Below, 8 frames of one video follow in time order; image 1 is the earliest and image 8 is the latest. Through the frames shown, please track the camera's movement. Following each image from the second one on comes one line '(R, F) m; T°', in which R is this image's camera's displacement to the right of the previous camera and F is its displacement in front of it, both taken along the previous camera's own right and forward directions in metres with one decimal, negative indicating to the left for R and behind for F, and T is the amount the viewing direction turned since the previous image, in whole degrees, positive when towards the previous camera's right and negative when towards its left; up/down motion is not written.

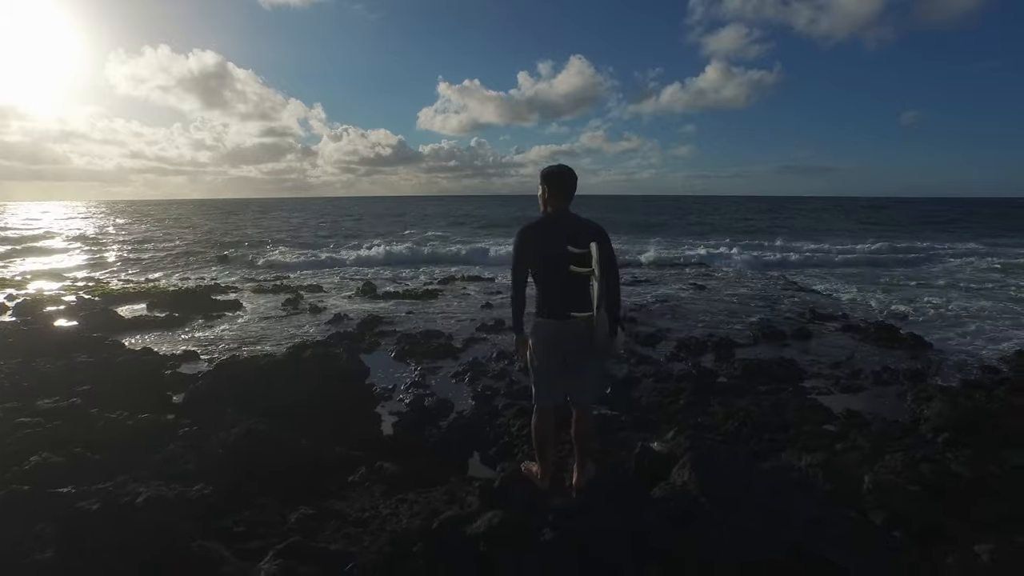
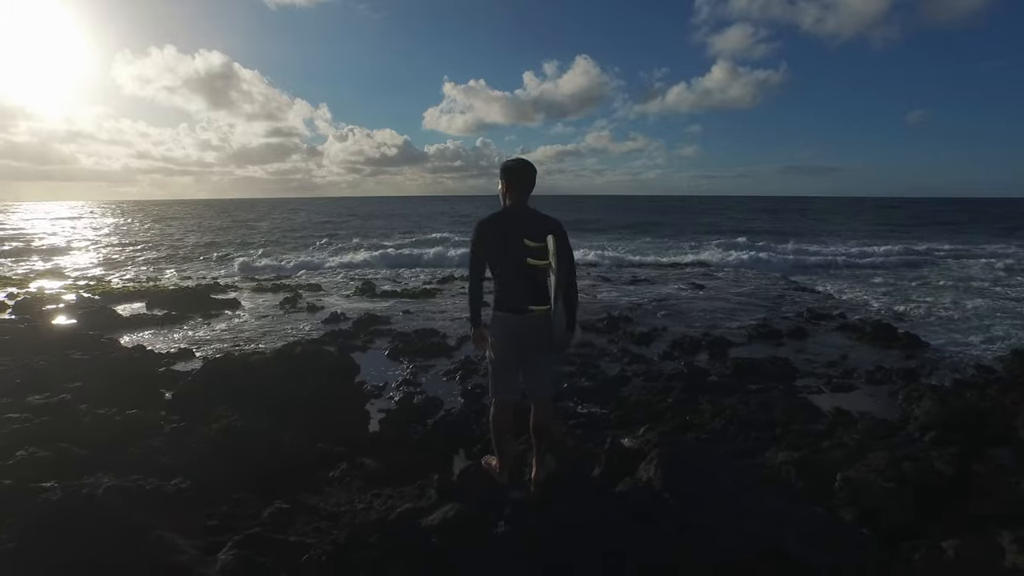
(+0.2, 0.0) m; 0°
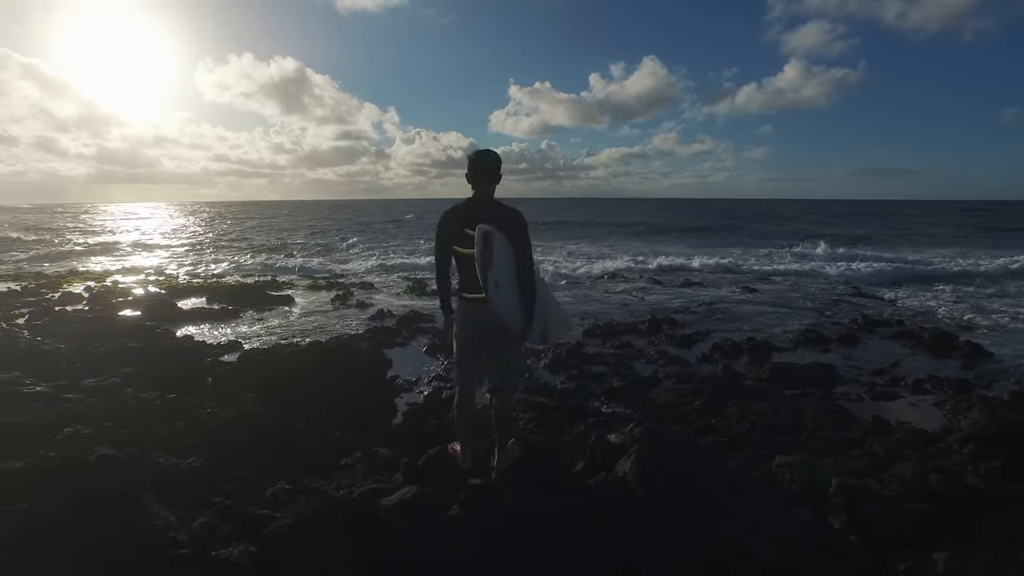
(+0.4, -0.1) m; -5°
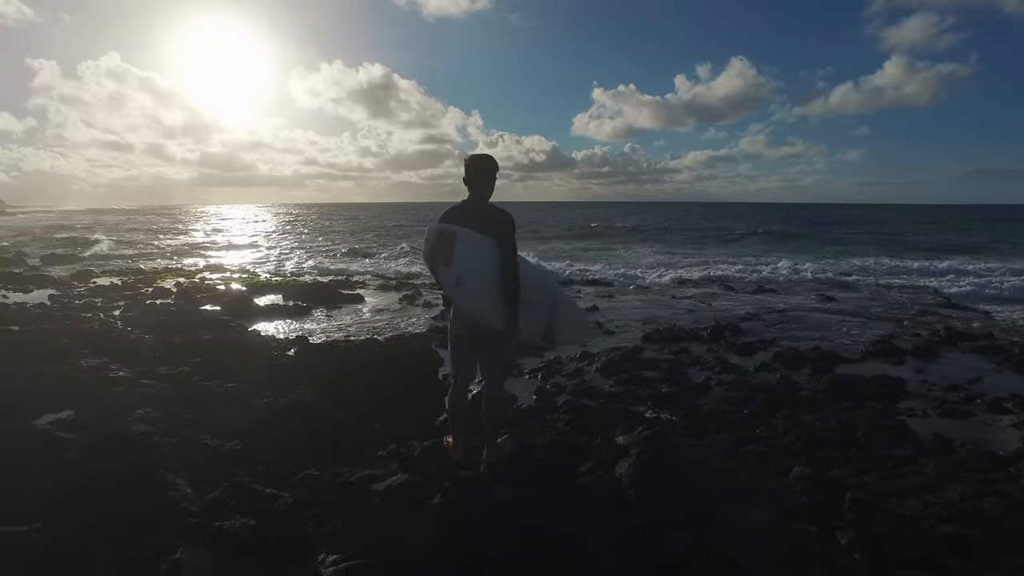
(+0.4, -0.1) m; -6°
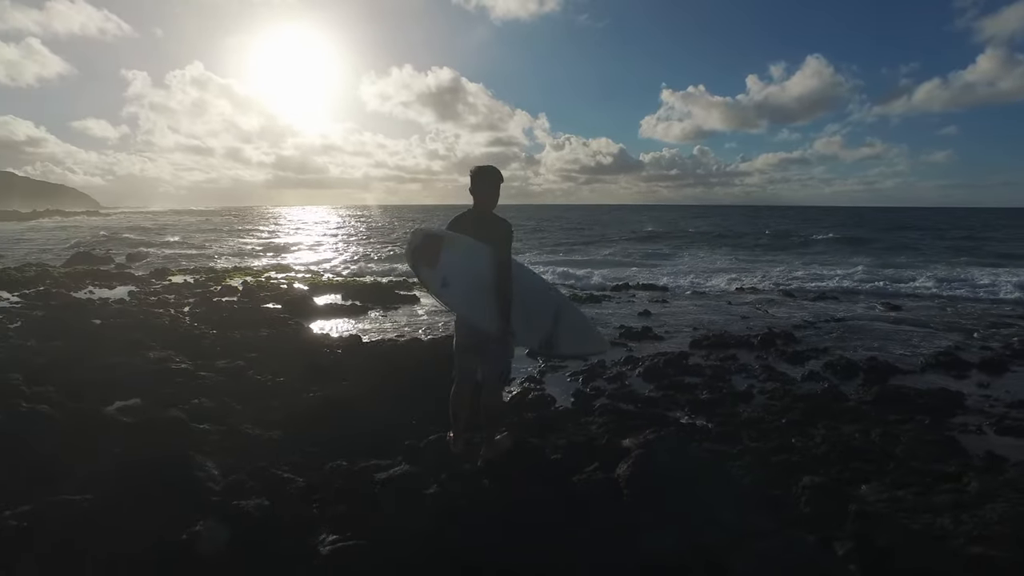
(+0.3, -0.2) m; -5°
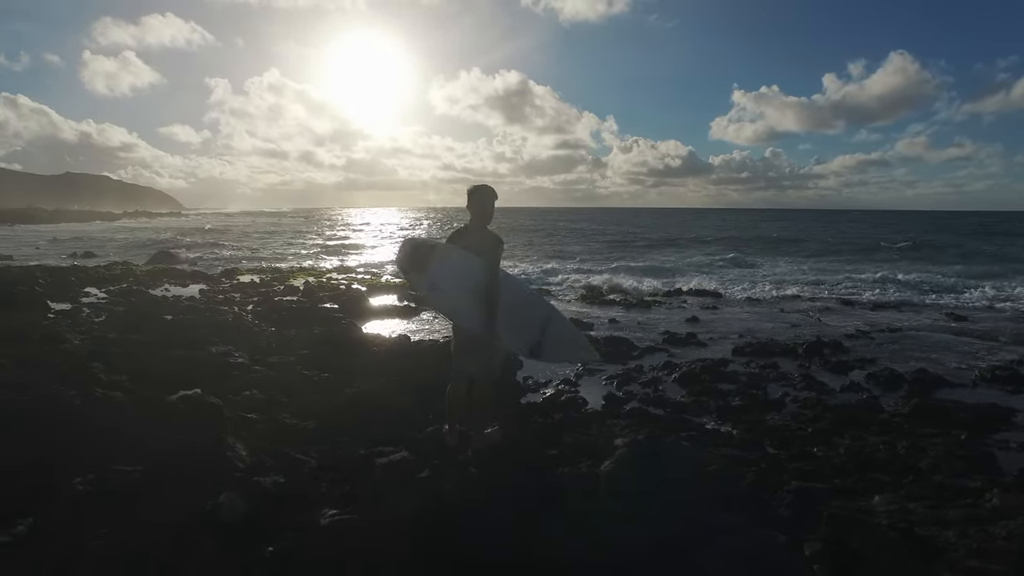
(+0.4, -0.4) m; -5°
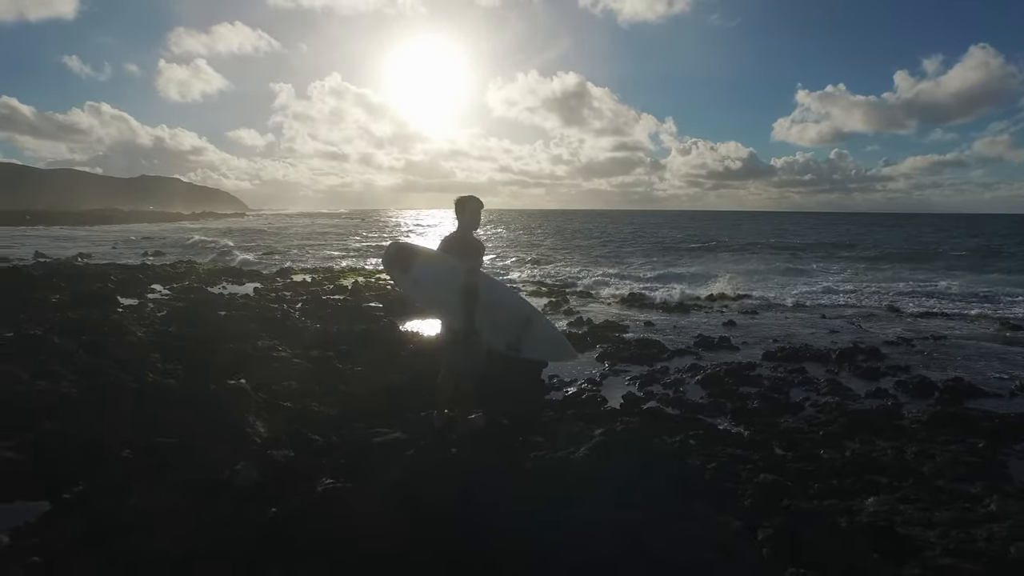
(+0.4, -0.4) m; -5°
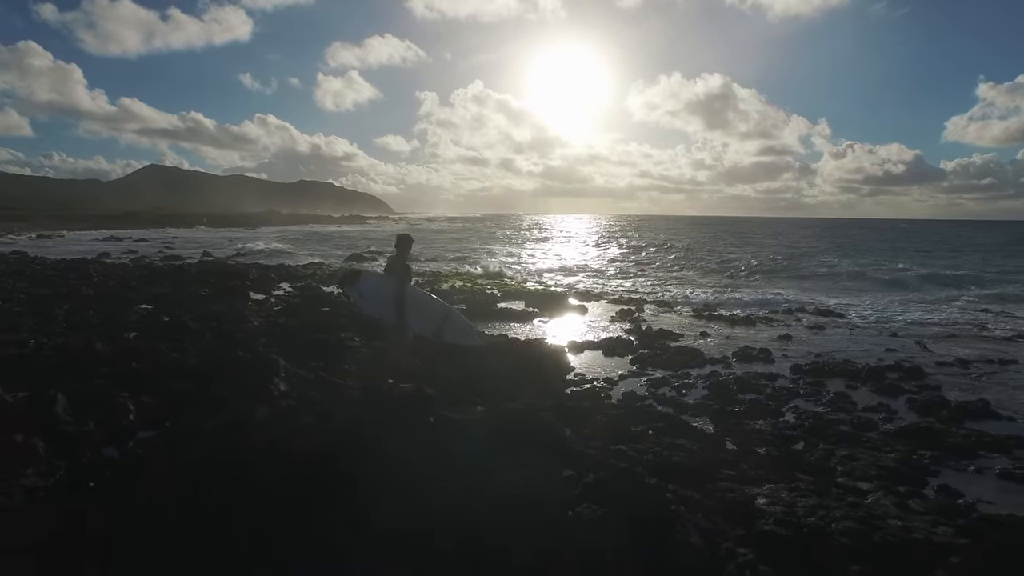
(+1.9, -1.7) m; -11°
